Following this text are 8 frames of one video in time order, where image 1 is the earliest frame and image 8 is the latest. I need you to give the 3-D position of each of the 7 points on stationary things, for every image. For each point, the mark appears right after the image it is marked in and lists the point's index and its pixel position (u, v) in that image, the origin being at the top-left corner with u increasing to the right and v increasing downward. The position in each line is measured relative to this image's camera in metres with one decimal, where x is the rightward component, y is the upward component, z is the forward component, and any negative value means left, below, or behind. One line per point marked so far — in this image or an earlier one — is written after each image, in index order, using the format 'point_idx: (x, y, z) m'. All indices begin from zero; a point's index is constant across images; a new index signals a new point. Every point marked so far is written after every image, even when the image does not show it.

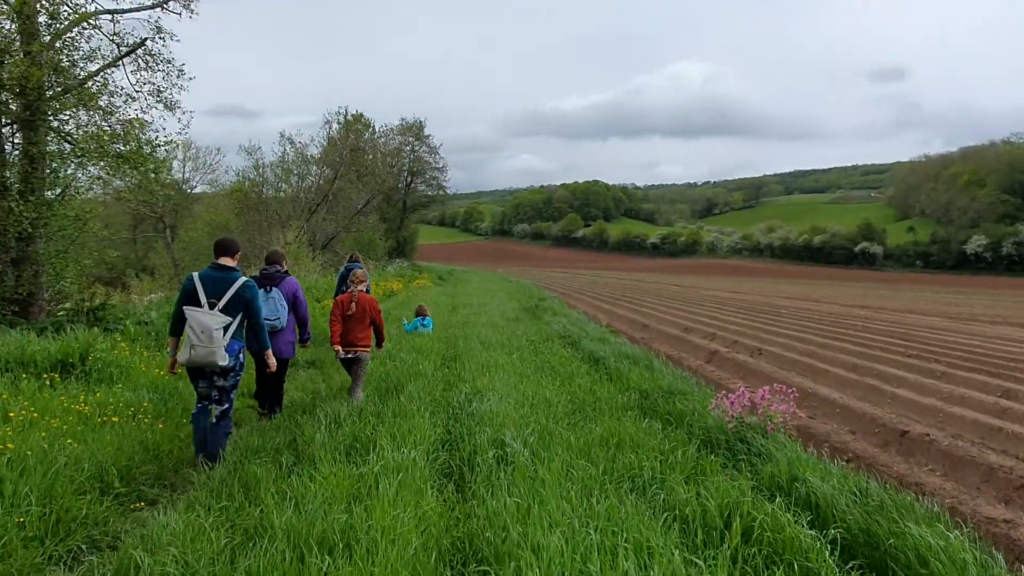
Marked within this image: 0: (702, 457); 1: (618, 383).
0: (+1.2, -1.0, +4.4) m
1: (+1.0, -0.9, +6.8) m
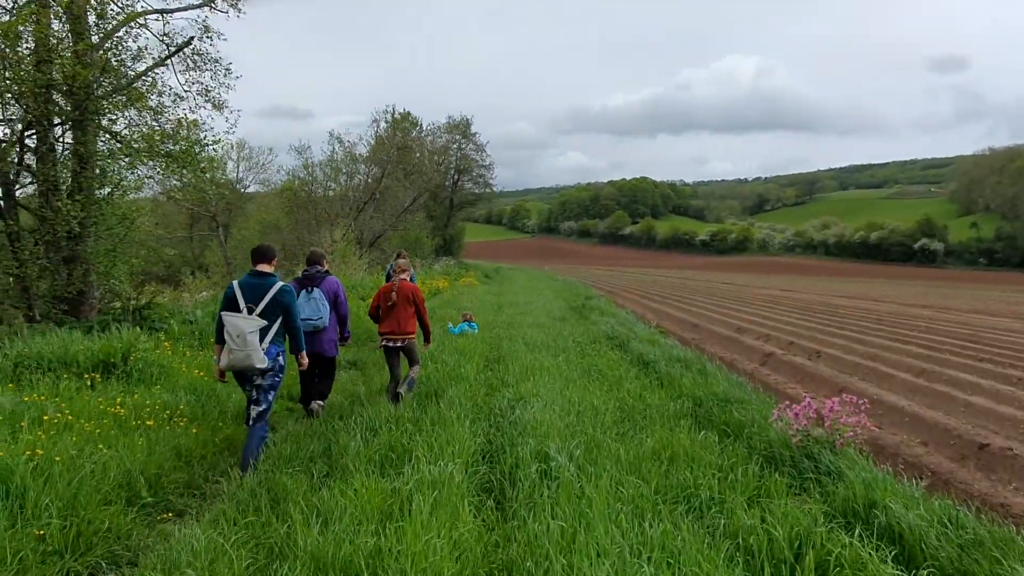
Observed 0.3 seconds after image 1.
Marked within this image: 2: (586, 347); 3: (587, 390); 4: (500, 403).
0: (+1.4, -1.1, +4.1) m
1: (+1.4, -0.9, +6.4) m
2: (+0.9, -0.8, +9.2) m
3: (+0.7, -0.9, +6.4) m
4: (-0.1, -0.9, +5.7) m
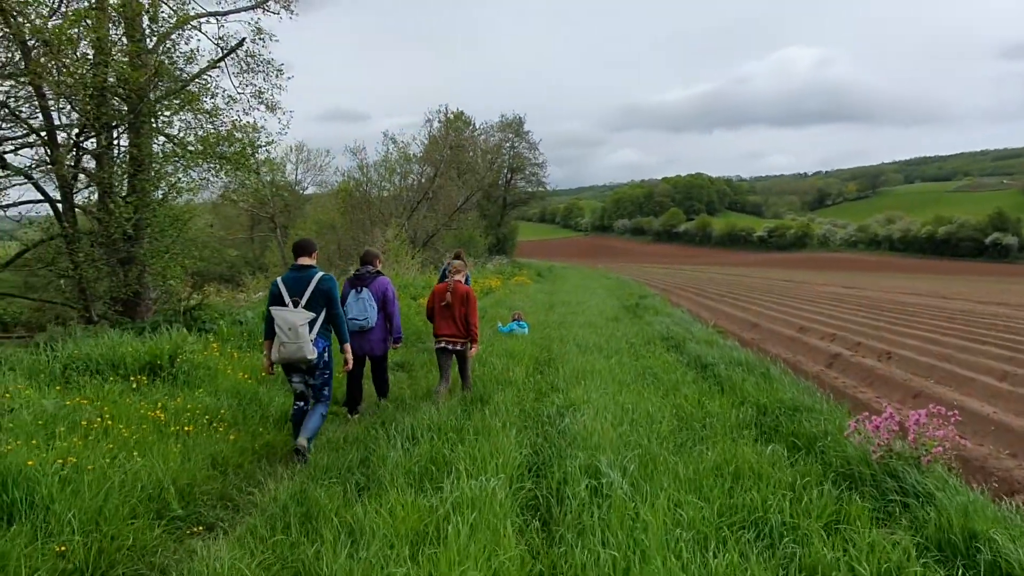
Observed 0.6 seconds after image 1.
0: (+1.6, -1.1, +3.6) m
1: (+1.8, -0.9, +6.0) m
2: (+1.6, -0.7, +8.8) m
3: (+1.1, -0.9, +6.0) m
4: (+0.3, -0.9, +5.4) m
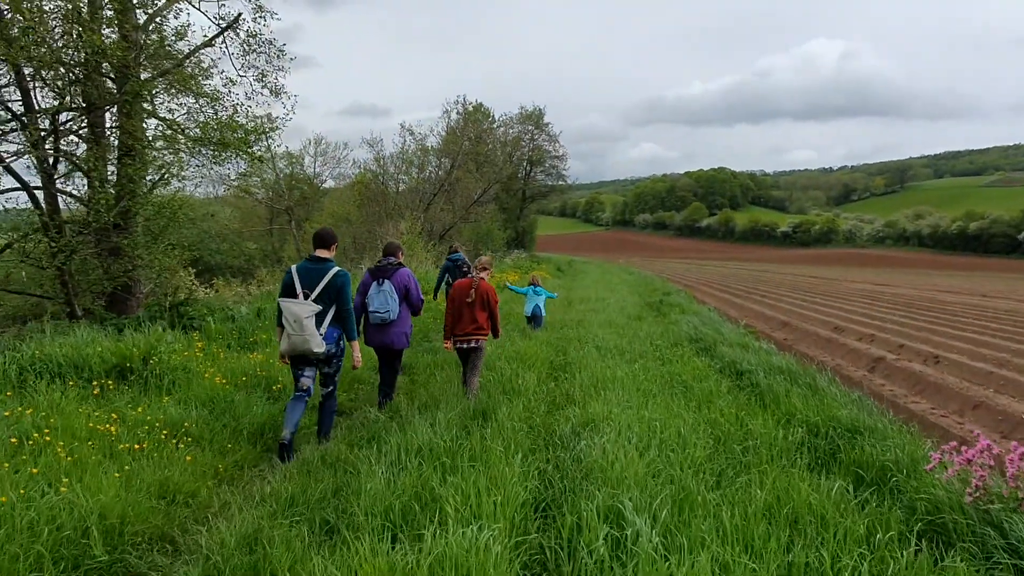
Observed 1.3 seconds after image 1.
0: (+1.6, -1.1, +2.8) m
1: (+1.9, -0.9, +5.2) m
2: (+1.7, -0.7, +8.0) m
3: (+1.1, -0.9, +5.2) m
4: (+0.3, -0.9, +4.6) m
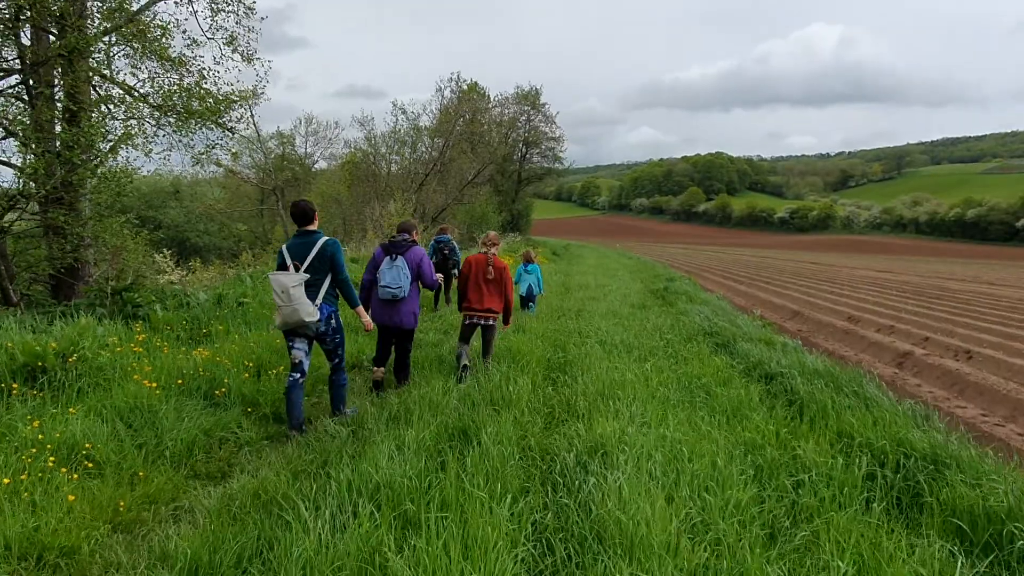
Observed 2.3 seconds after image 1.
0: (+1.6, -1.0, +1.8) m
1: (+1.8, -0.8, +4.2) m
2: (+1.6, -0.6, +7.0) m
3: (+1.1, -0.8, +4.2) m
4: (+0.3, -0.8, +3.6) m
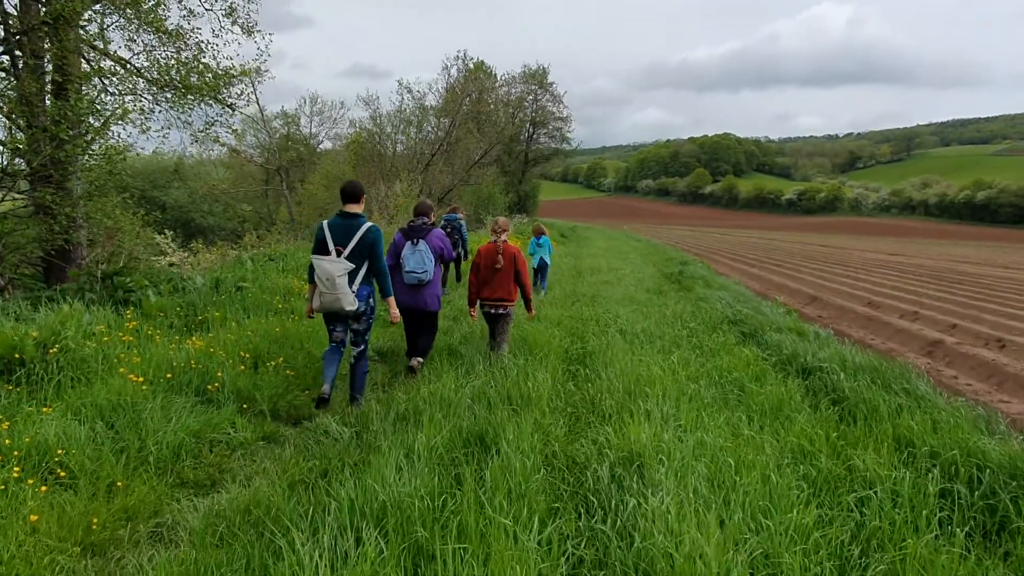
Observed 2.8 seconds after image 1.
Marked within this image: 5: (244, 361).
0: (+1.7, -1.0, +1.4) m
1: (+1.9, -0.8, +3.7) m
2: (+1.8, -0.5, +6.6) m
3: (+1.2, -0.7, +3.8) m
4: (+0.4, -0.8, +3.2) m
5: (-2.0, -0.5, +5.4) m
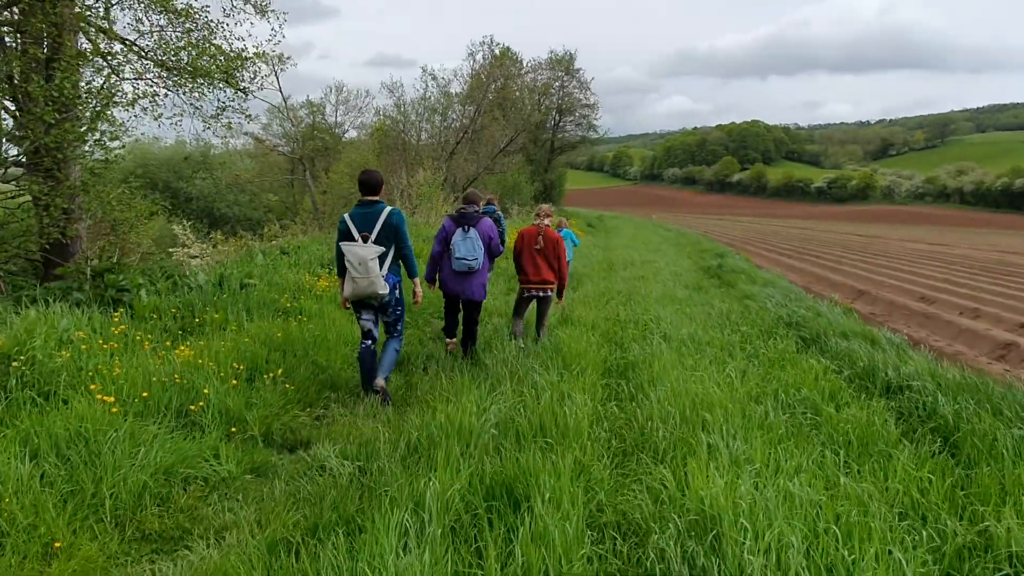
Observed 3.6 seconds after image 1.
0: (+1.7, -1.1, +0.6) m
1: (+2.0, -0.8, +3.0) m
2: (+2.0, -0.5, +5.8) m
3: (+1.3, -0.8, +3.0) m
4: (+0.5, -0.8, +2.5) m
5: (-1.8, -0.6, +4.7) m
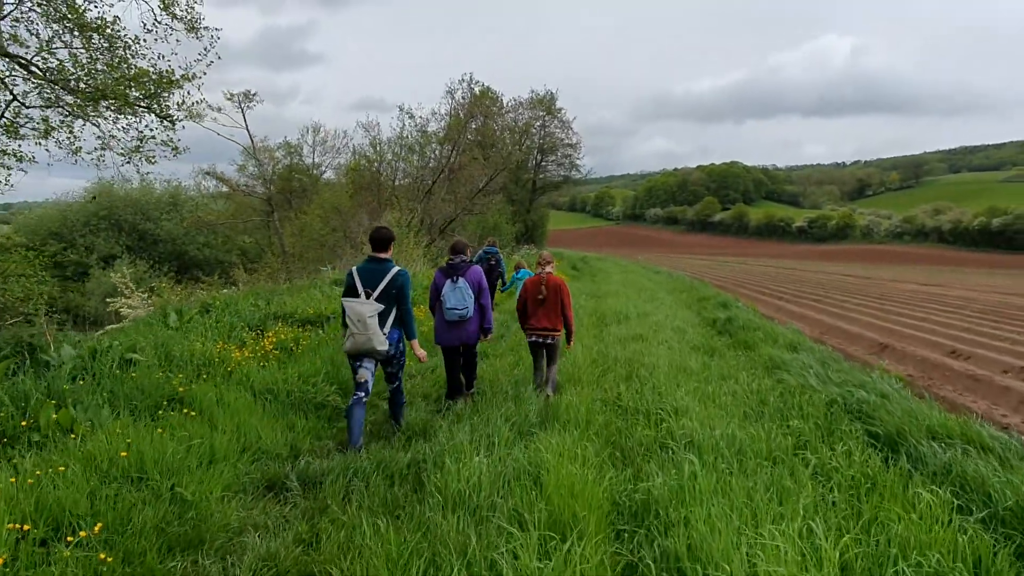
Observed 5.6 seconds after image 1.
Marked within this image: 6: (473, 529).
0: (+1.7, -1.3, -1.1) m
1: (+1.9, -1.1, +1.2) m
2: (+1.8, -0.9, +4.1) m
3: (+1.2, -1.1, +1.3) m
4: (+0.4, -1.1, +0.7) m
5: (-2.0, -1.0, +2.9) m
6: (-0.2, -1.0, +2.8) m
